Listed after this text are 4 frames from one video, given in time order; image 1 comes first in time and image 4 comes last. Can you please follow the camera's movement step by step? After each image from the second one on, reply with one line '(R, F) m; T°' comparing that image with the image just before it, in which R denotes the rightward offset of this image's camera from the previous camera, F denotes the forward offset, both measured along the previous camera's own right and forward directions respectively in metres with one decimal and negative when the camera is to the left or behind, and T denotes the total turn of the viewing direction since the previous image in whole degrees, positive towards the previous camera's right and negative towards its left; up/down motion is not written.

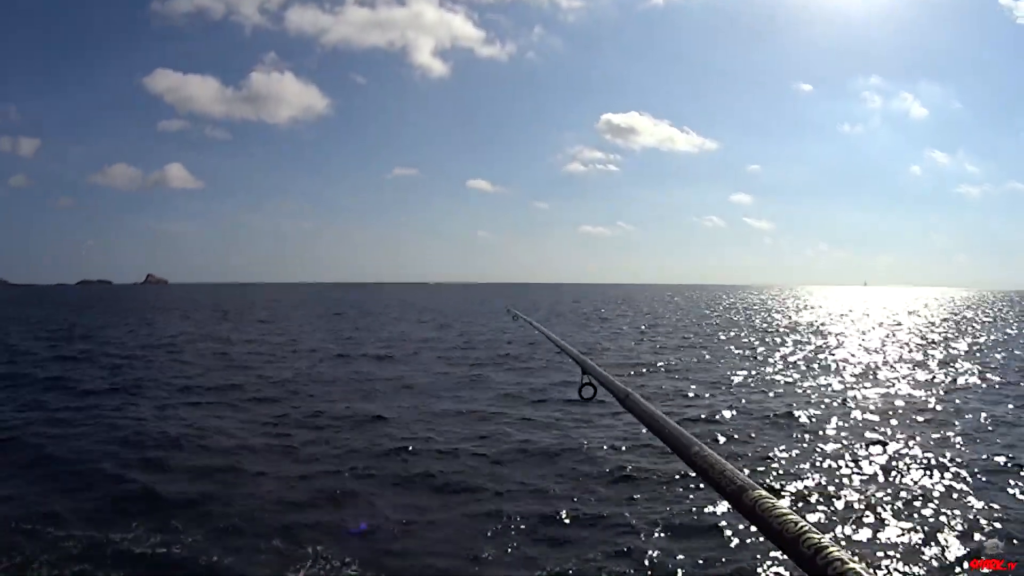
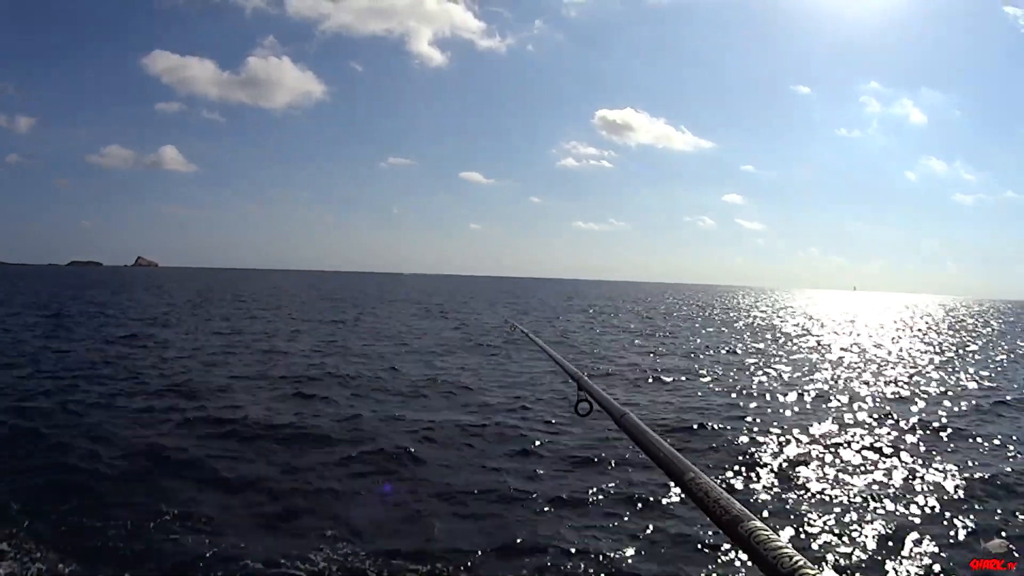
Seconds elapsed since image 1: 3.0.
(-2.4, -2.4) m; +1°
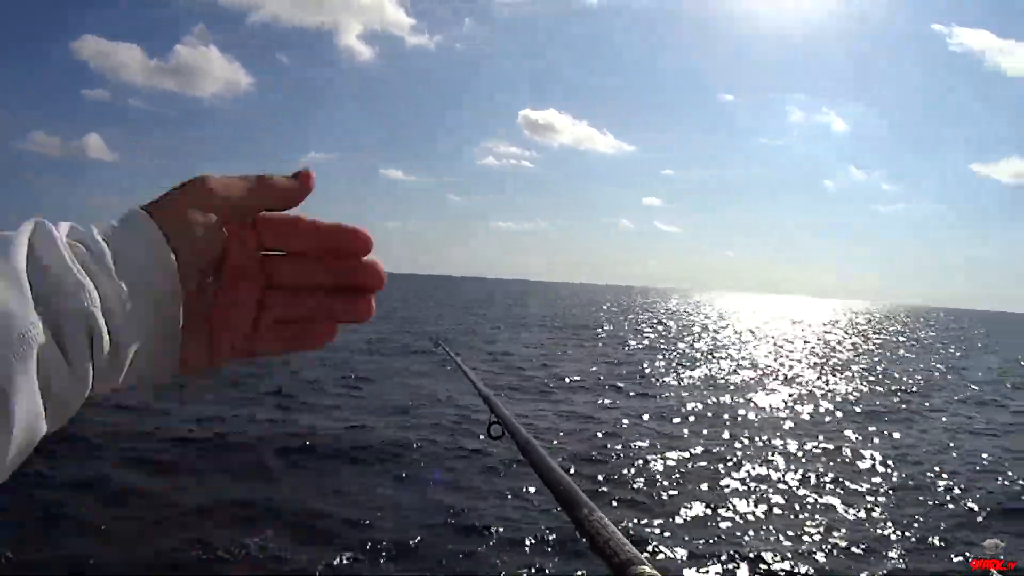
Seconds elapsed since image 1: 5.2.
(+0.4, -0.1) m; +5°
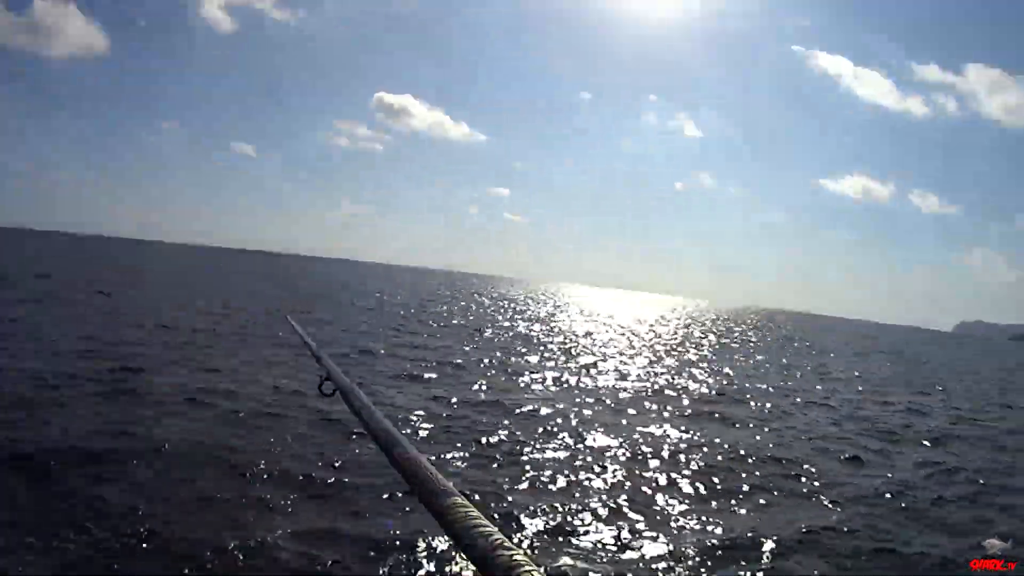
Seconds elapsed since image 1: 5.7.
(+1.1, +0.3) m; +7°
